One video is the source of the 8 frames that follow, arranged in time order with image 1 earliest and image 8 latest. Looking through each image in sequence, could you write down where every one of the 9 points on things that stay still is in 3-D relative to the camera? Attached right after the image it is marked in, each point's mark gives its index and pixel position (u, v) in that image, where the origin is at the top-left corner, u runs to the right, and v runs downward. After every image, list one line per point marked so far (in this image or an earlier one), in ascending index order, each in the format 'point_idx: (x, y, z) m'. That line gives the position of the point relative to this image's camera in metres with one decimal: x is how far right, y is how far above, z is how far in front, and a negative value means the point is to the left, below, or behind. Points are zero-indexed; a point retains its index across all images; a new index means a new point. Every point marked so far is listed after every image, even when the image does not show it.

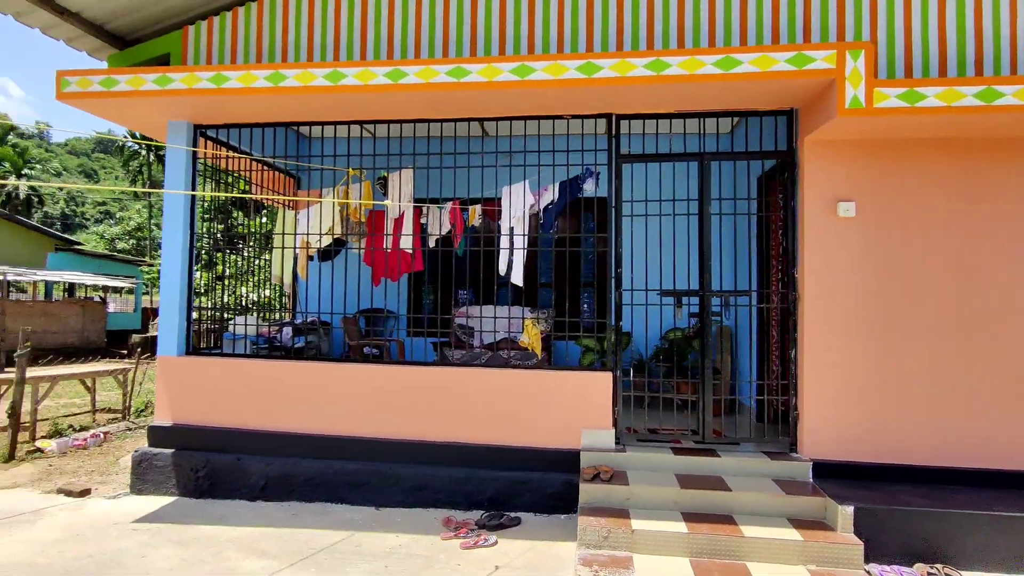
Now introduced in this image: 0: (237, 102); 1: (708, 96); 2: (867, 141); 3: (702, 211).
0: (-2.4, +1.6, +5.2) m
1: (+1.6, +1.5, +4.8) m
2: (+2.9, +1.2, +4.8) m
3: (+1.6, +0.7, +5.1) m
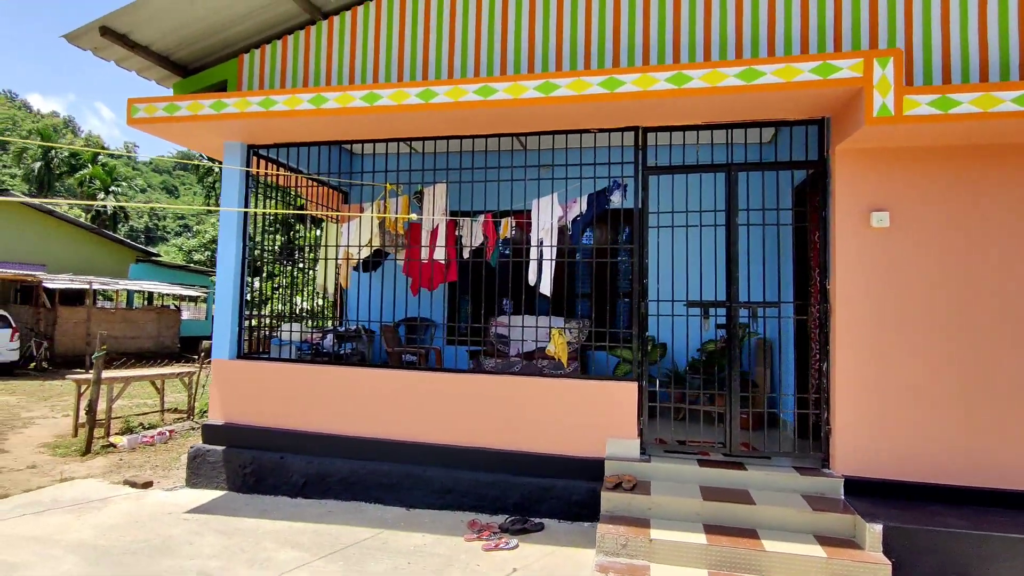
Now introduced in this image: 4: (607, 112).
0: (-2.1, +1.5, +5.6) m
1: (+1.8, +1.5, +4.8) m
2: (+3.1, +1.1, +4.7) m
3: (+1.9, +0.6, +5.1) m
4: (+0.8, +1.5, +4.9) m
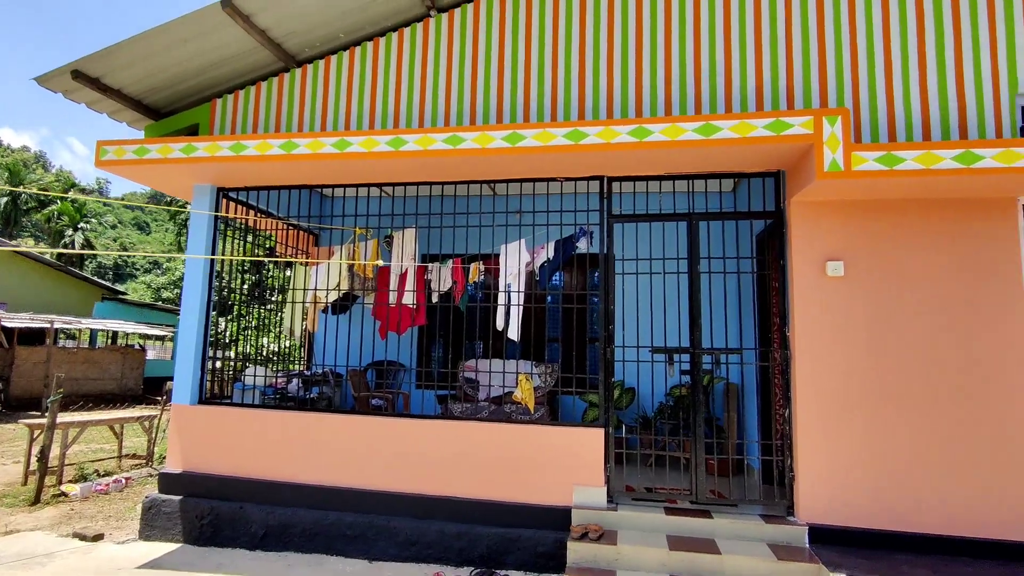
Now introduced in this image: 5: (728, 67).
0: (-2.4, +1.1, +5.6) m
1: (+1.5, +1.1, +5.0) m
2: (+2.8, +0.7, +4.9) m
3: (+1.6, +0.2, +5.2) m
4: (+0.5, +1.1, +5.1) m
5: (+1.9, +1.9, +5.2) m
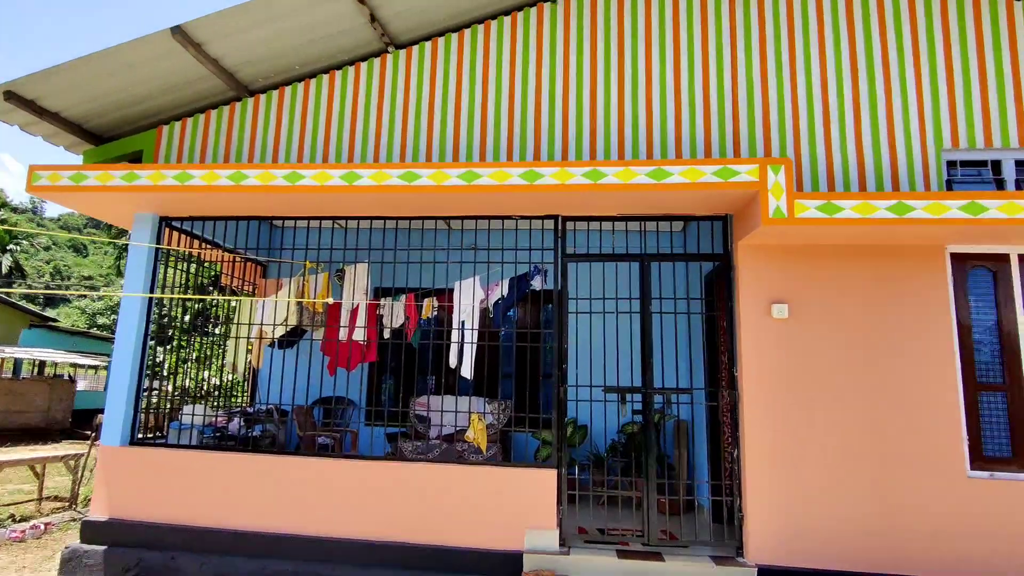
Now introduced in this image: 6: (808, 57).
0: (-2.9, +0.8, +5.4) m
1: (+1.1, +0.7, +5.1) m
2: (+2.4, +0.4, +5.1) m
3: (+1.2, -0.2, +5.3) m
4: (+0.1, +0.7, +5.1) m
5: (+1.5, +1.6, +5.4) m
6: (+2.7, +2.1, +5.4) m
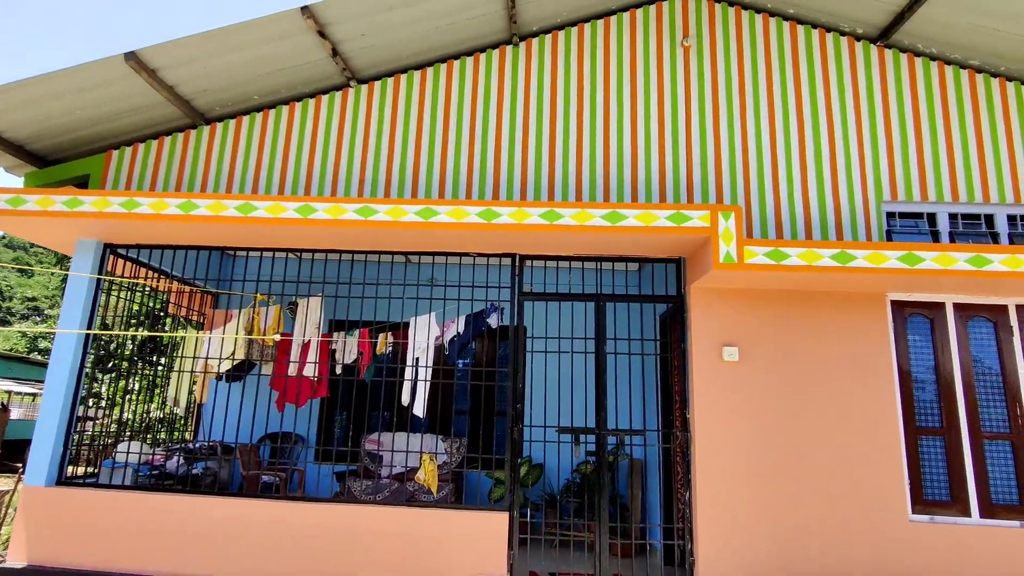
0: (-3.2, +0.5, +5.3) m
1: (+0.8, +0.4, +5.1) m
2: (+2.1, 0.0, +5.2) m
3: (+0.8, -0.5, +5.3) m
4: (-0.2, +0.4, +5.1) m
5: (+1.1, +1.2, +5.5) m
6: (+2.3, +1.7, +5.6) m
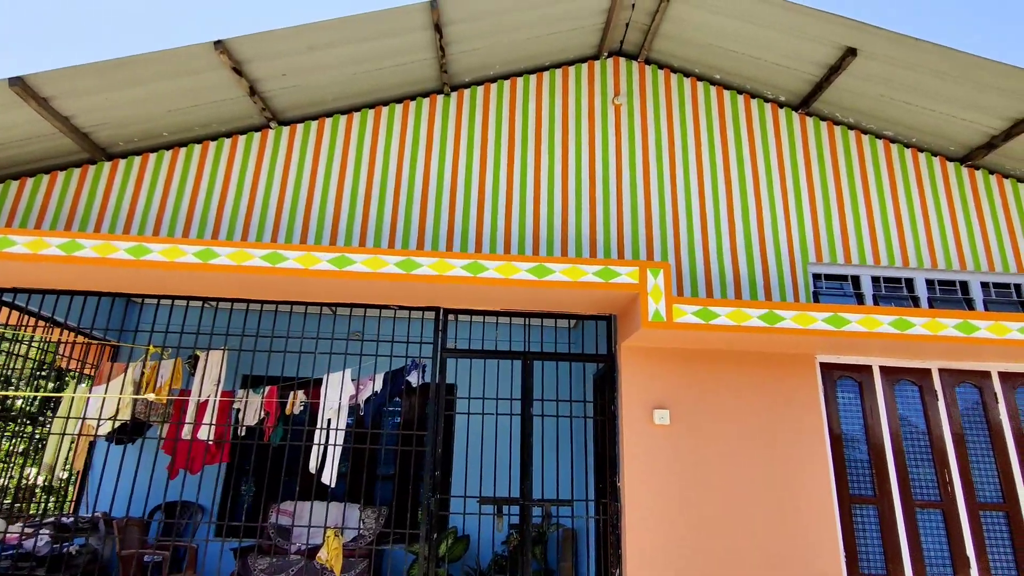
0: (-3.9, +0.2, +4.7) m
1: (+0.1, -0.1, +4.9) m
2: (+1.4, -0.5, +5.0) m
3: (+0.1, -1.0, +4.9) m
4: (-0.9, 0.0, +4.8) m
5: (+0.5, +0.7, +5.4) m
6: (+1.7, +1.1, +5.6) m
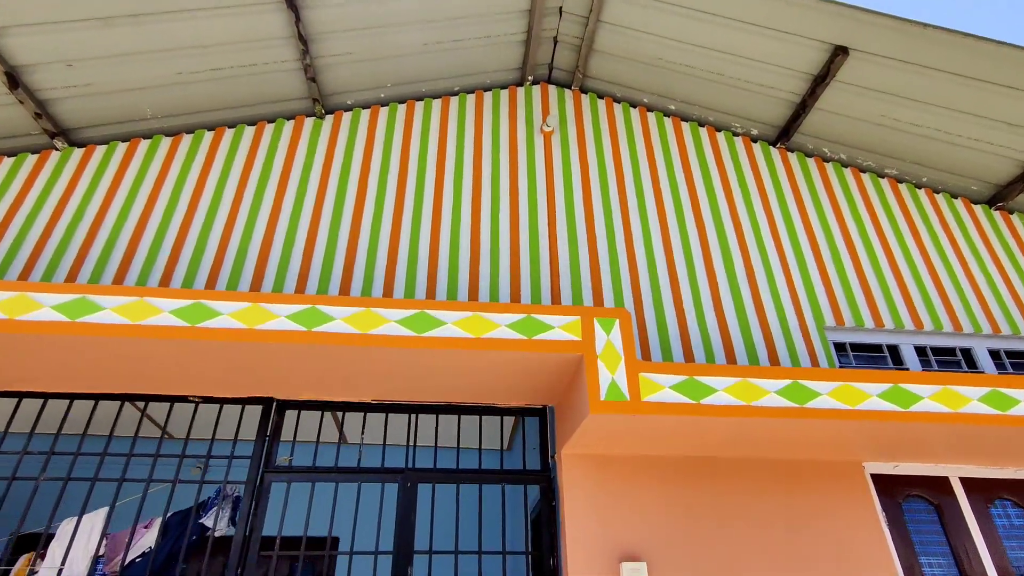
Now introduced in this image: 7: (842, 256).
0: (-4.5, -0.2, +2.6) m
1: (-0.5, -0.4, +3.0) m
2: (+0.7, -0.9, +3.1) m
3: (-0.5, -1.4, +2.8) m
4: (-1.5, -0.4, +2.9) m
5: (-0.2, +0.2, +3.7) m
6: (+0.9, +0.6, +4.1) m
7: (+2.3, +0.2, +4.1) m
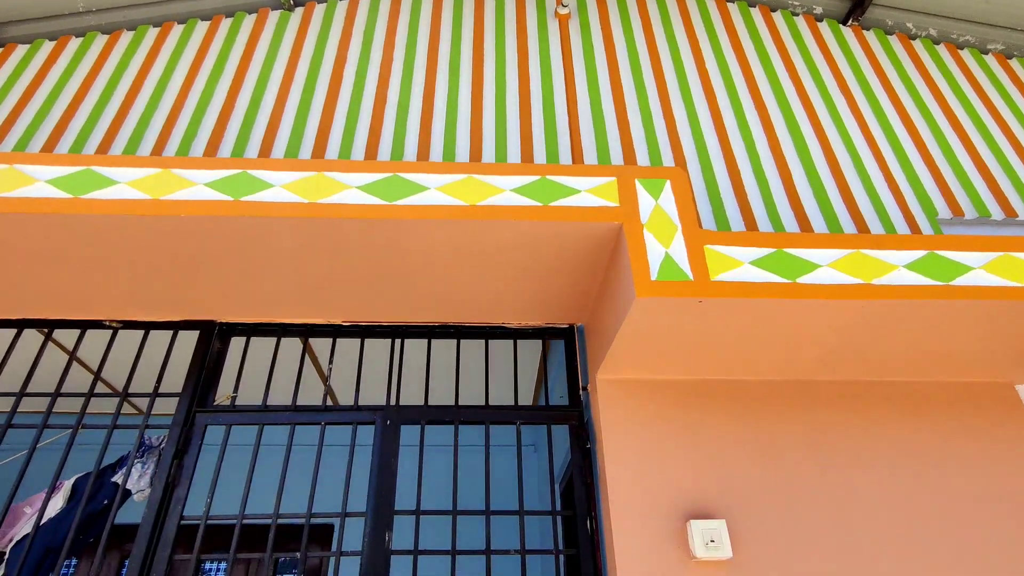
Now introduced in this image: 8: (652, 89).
0: (-4.5, +0.2, +2.0) m
1: (-0.5, +0.1, +2.2) m
2: (+0.8, -0.3, +2.3) m
3: (-0.5, -0.9, +2.0) m
4: (-1.5, +0.1, +2.1) m
5: (-0.2, +0.7, +2.9) m
6: (+1.0, +1.1, +3.3) m
7: (+2.4, +0.8, +3.2) m
8: (+0.8, +1.0, +3.2) m
